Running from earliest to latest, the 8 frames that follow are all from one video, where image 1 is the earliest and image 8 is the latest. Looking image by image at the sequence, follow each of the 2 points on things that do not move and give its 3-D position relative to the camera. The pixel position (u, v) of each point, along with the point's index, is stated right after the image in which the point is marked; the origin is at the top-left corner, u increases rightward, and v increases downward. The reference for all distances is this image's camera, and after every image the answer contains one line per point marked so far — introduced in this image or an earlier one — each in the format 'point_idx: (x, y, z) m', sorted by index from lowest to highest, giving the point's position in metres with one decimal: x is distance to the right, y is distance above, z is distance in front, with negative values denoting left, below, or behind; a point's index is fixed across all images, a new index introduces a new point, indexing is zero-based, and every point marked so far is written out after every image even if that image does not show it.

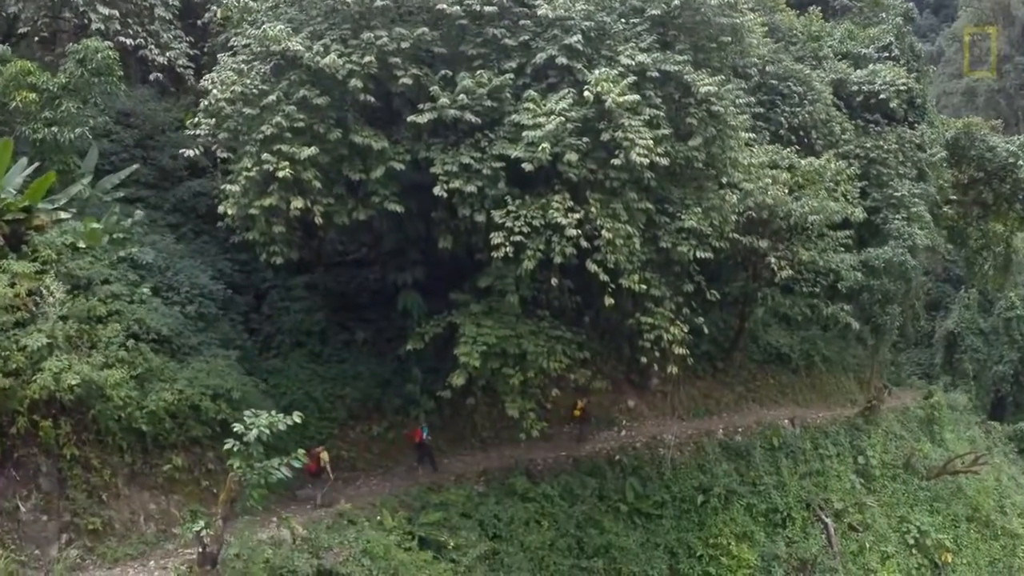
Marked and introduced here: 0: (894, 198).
0: (+4.7, +1.1, +17.9) m
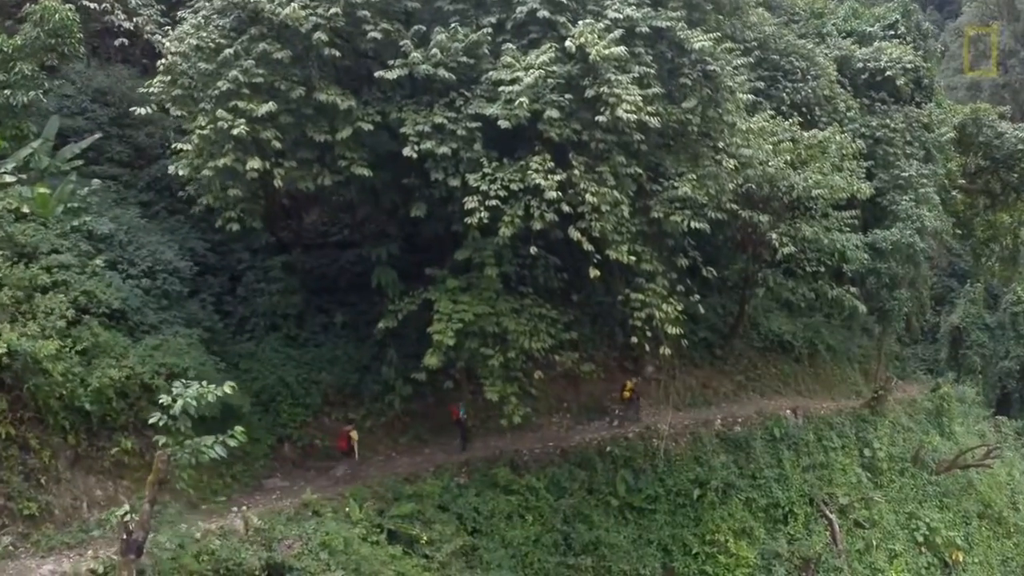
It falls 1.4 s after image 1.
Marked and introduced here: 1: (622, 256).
0: (+4.6, +1.3, +17.0) m
1: (+0.7, +0.2, +9.8) m
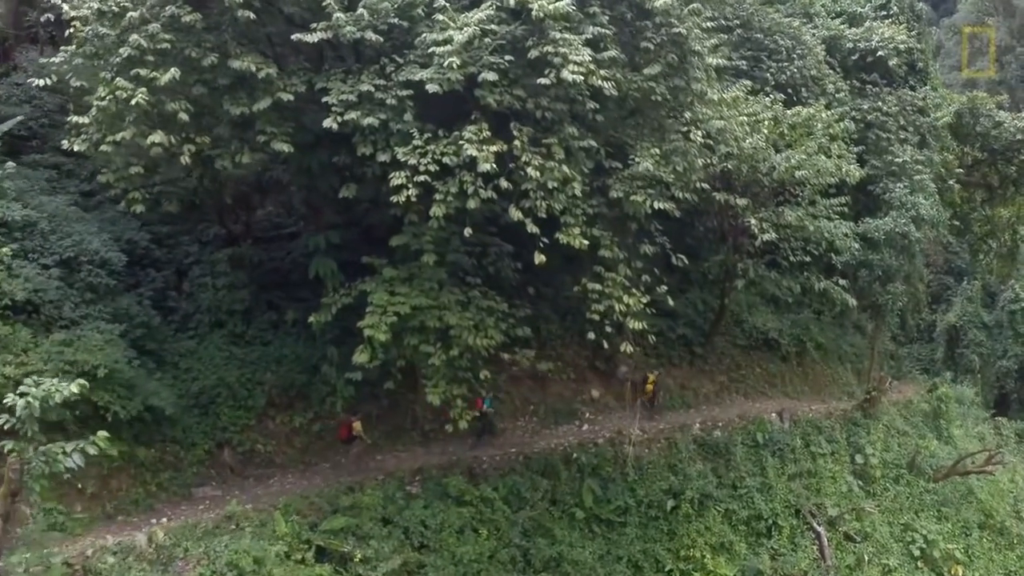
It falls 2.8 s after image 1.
0: (+4.2, +1.3, +15.8) m
1: (+0.4, +0.3, +8.6) m
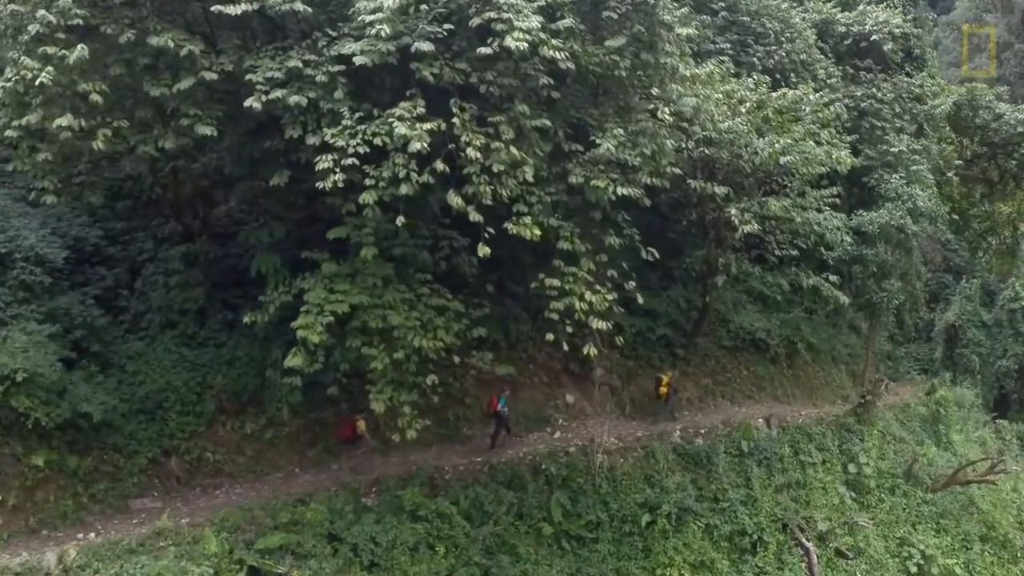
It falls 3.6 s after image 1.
0: (+3.9, +1.4, +14.8) m
1: (+0.1, +0.3, +7.6) m
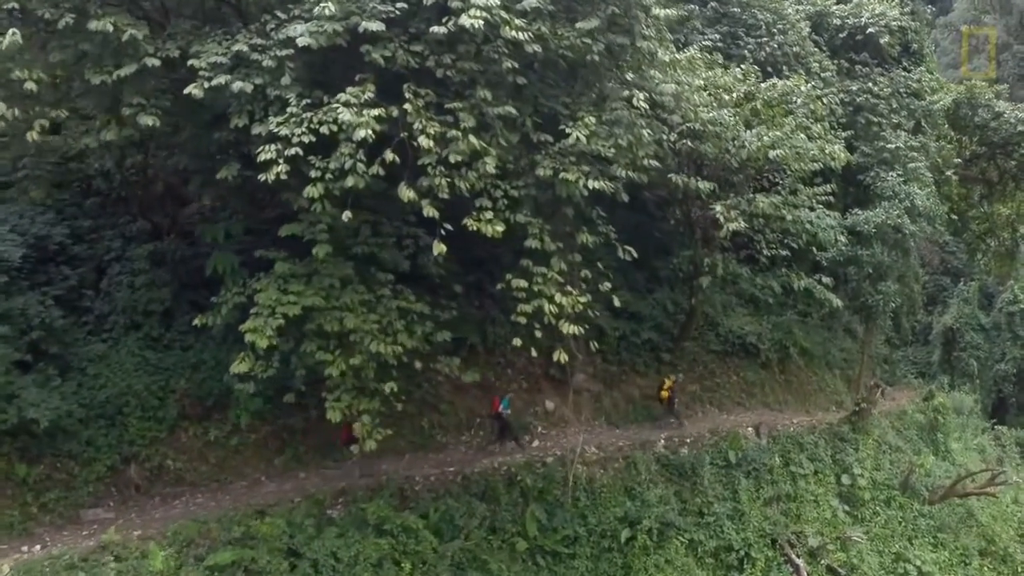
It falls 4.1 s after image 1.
0: (+3.7, +1.3, +14.2) m
1: (-0.1, +0.3, +7.0) m
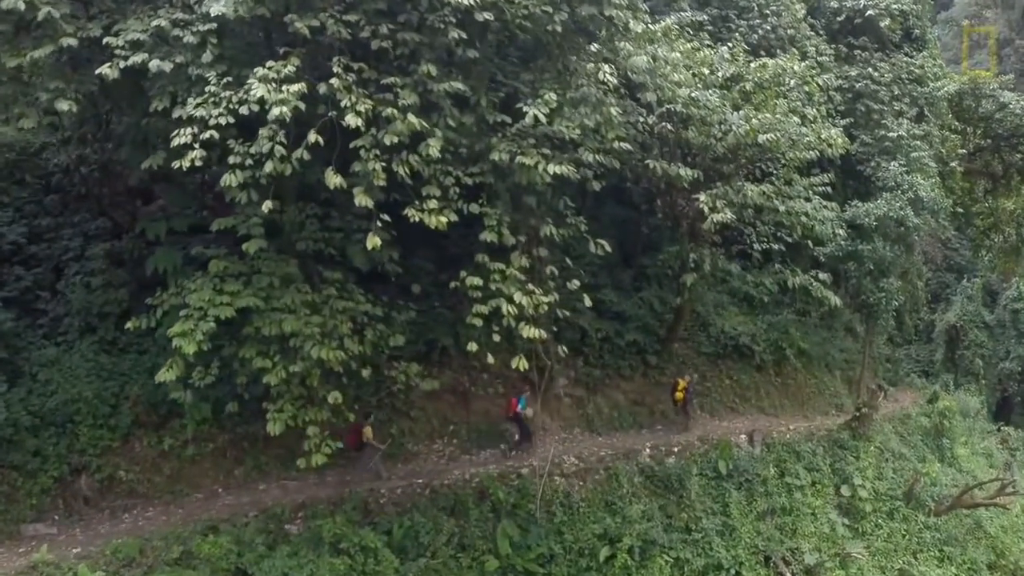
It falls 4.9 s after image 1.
0: (+3.5, +1.4, +13.4) m
1: (-0.3, +0.3, +6.2) m
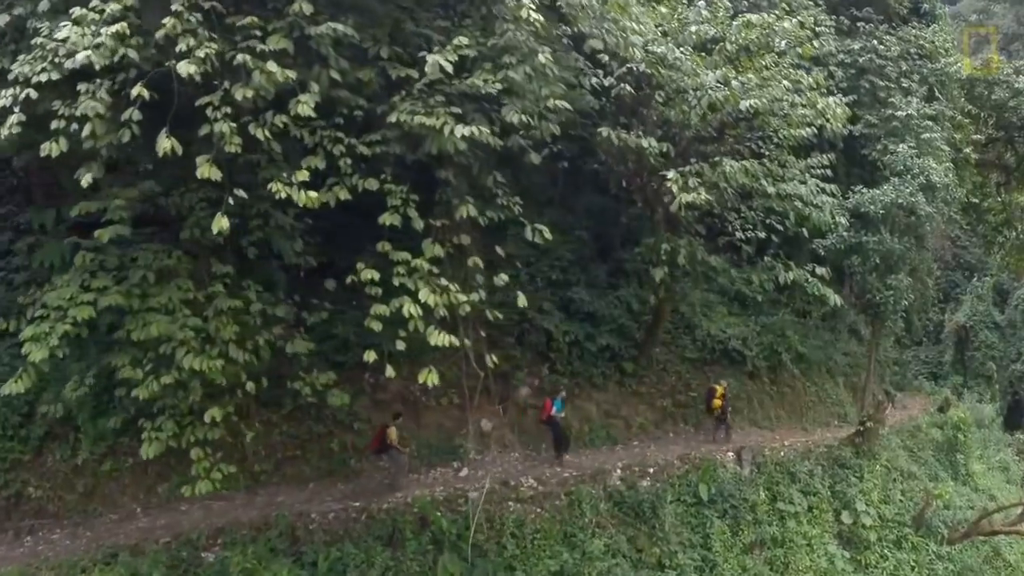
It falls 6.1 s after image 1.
0: (+3.2, +1.4, +12.0) m
1: (-0.7, +0.3, +4.8) m
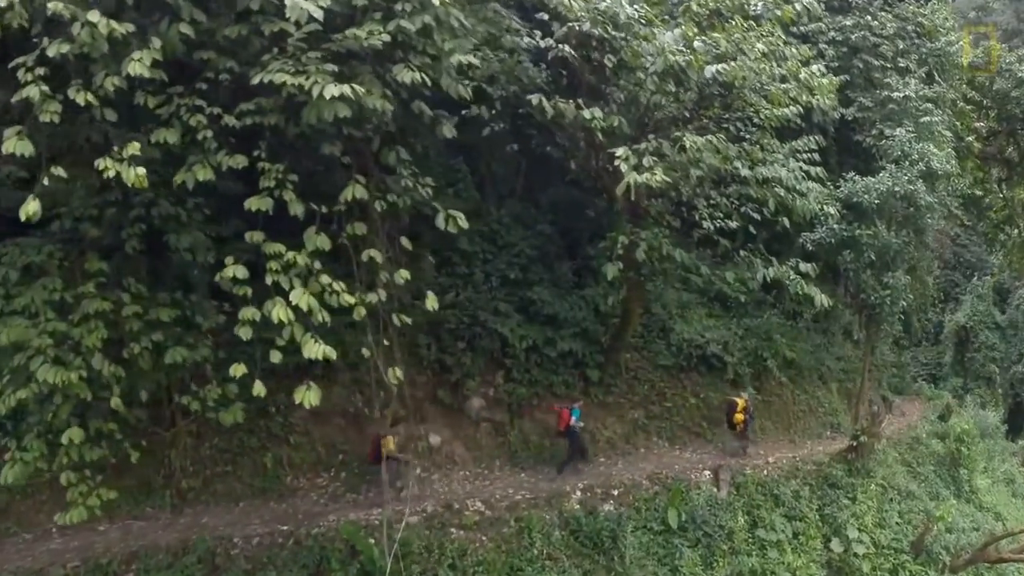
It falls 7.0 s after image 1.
0: (+2.9, +1.4, +10.9) m
1: (-1.0, +0.3, +3.7) m
